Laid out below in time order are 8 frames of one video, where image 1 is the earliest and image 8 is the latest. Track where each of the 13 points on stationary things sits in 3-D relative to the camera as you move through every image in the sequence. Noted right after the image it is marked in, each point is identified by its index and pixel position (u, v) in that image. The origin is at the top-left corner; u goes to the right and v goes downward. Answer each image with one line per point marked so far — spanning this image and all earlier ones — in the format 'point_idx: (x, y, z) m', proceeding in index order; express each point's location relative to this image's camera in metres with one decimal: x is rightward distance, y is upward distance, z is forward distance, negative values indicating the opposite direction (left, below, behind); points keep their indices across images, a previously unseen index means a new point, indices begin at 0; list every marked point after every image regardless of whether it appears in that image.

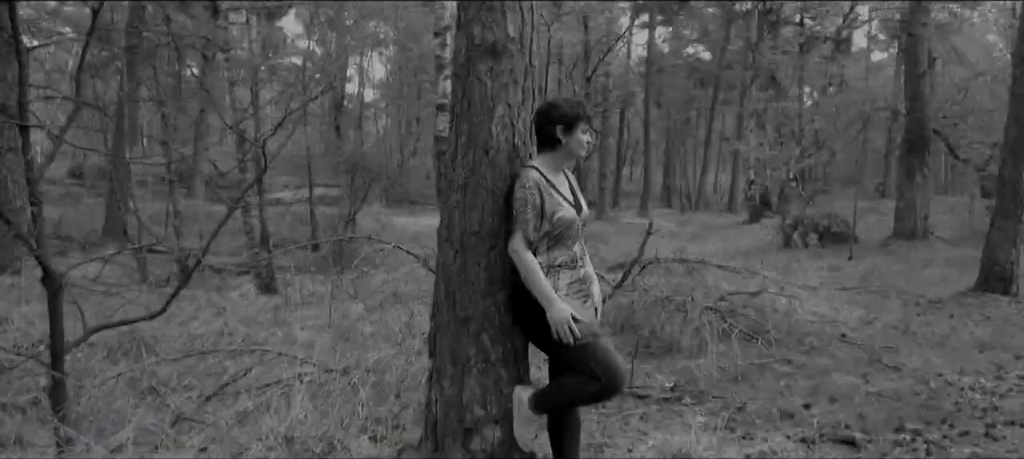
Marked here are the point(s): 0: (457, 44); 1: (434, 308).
0: (-0.2, +0.7, +2.8) m
1: (-0.3, -0.3, +2.9) m
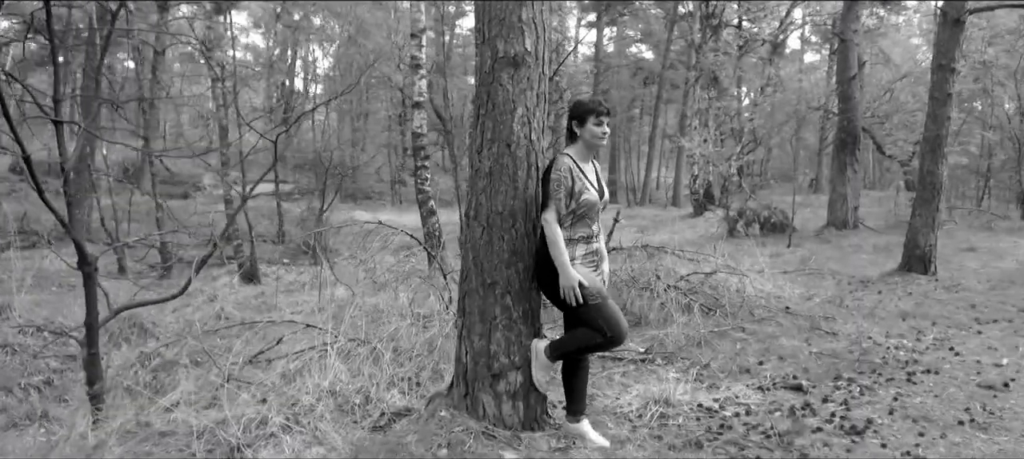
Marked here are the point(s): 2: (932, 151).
0: (-0.1, +0.8, +3.4) m
1: (-0.2, -0.2, +3.4) m
2: (+4.2, +0.8, +7.6) m
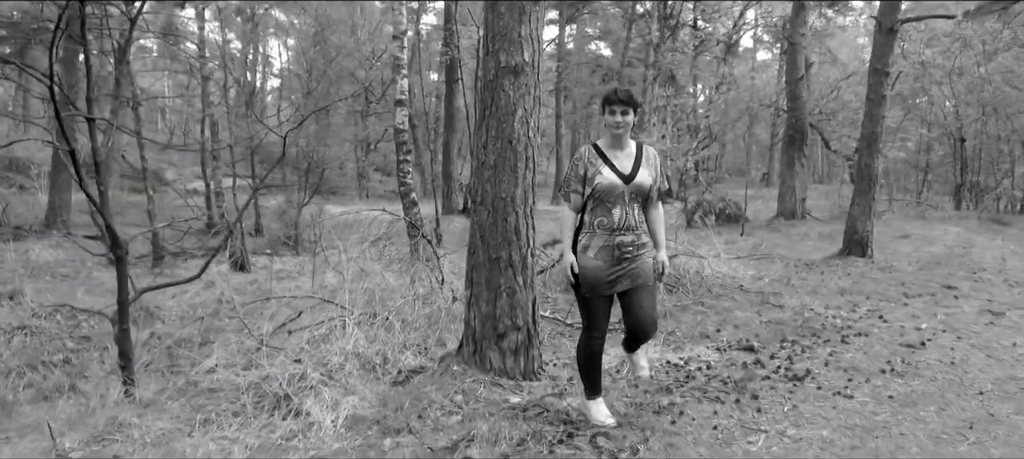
0: (-0.1, +0.8, +4.0) m
1: (-0.2, -0.1, +4.0) m
2: (+3.9, +0.9, +8.4) m
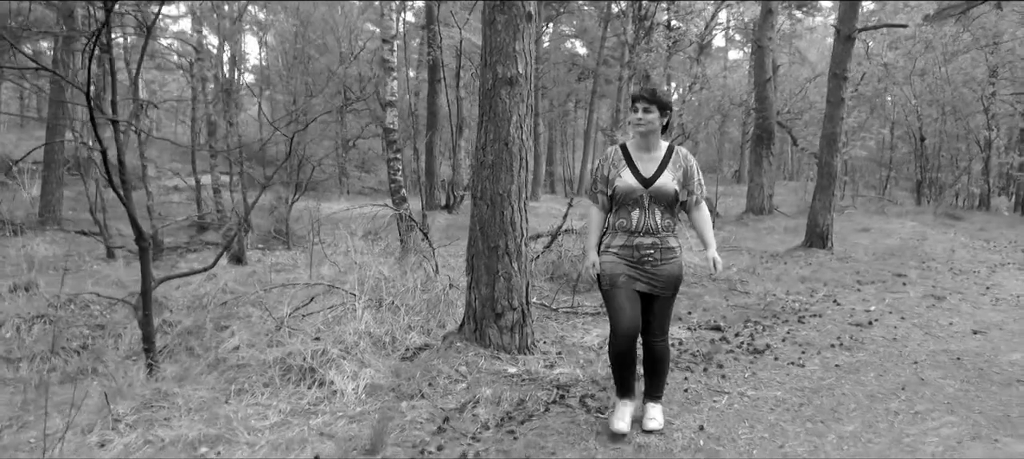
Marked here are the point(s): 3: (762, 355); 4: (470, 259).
0: (-0.2, +0.9, +4.5) m
1: (-0.2, -0.1, +4.5) m
2: (+3.8, +1.0, +9.0) m
3: (+1.5, -0.8, +4.7) m
4: (-0.2, -0.2, +4.5) m
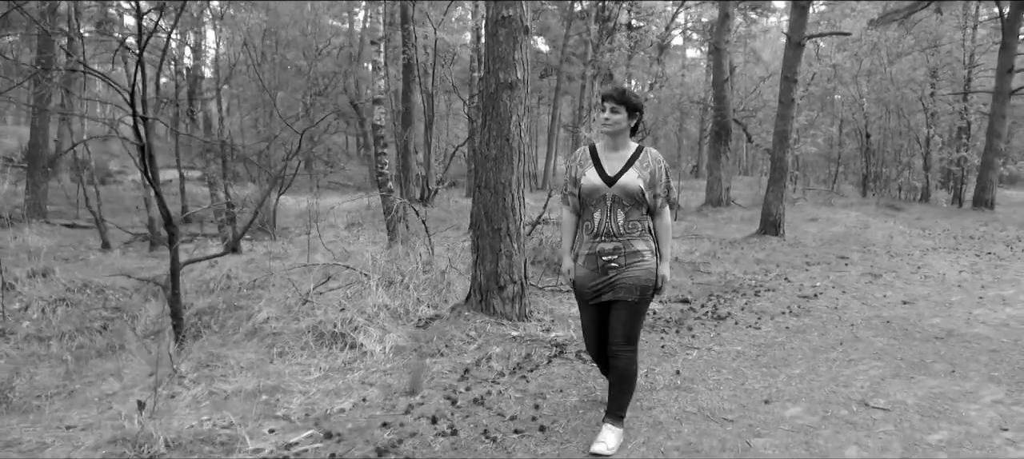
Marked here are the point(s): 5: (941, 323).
0: (-0.2, +1.0, +5.2) m
1: (-0.2, 0.0, +5.2) m
2: (+3.5, +1.2, +9.9) m
3: (+1.5, -0.6, +5.4) m
4: (-0.2, -0.1, +5.2) m
5: (+3.1, -0.7, +5.5) m
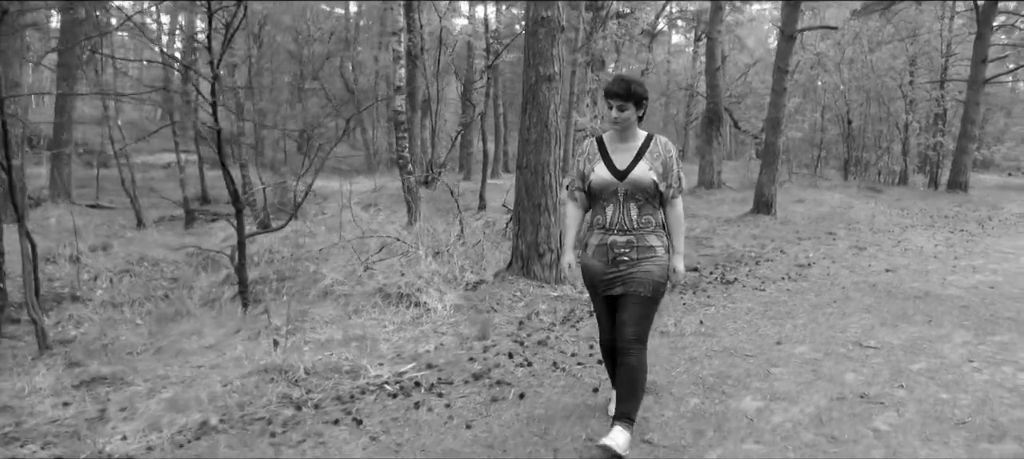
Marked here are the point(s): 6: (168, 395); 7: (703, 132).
0: (+0.1, +1.2, +5.9) m
1: (+0.1, +0.2, +5.9) m
2: (+3.7, +1.4, +10.7) m
3: (+1.8, -0.4, +6.2) m
4: (0.0, +0.1, +5.9) m
5: (+3.4, -0.5, +6.3) m
6: (-1.6, -0.8, +3.6) m
7: (+4.0, +2.0, +16.0) m
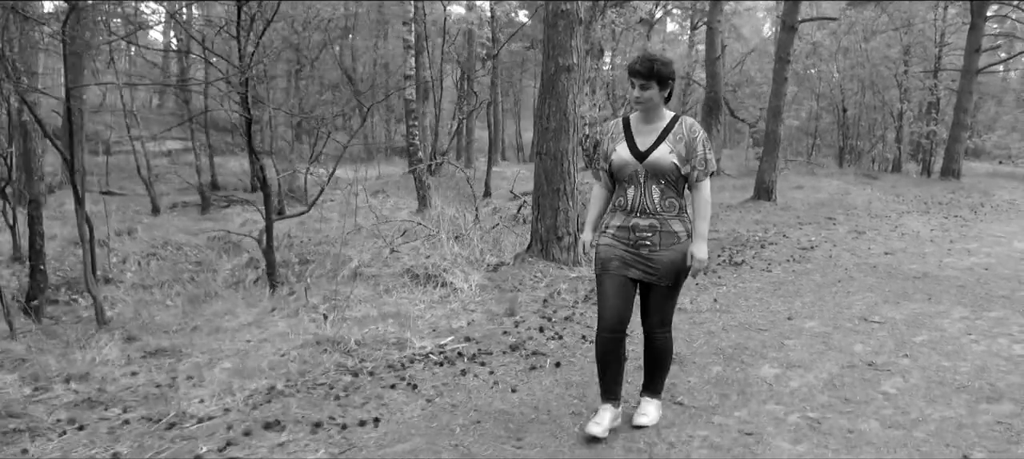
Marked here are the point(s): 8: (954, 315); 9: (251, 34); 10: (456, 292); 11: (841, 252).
0: (+0.3, +1.3, +6.1) m
1: (+0.2, +0.3, +6.2) m
2: (+3.8, +1.7, +11.0) m
3: (+2.0, -0.3, +6.5) m
4: (+0.2, +0.3, +6.2) m
5: (+3.6, -0.3, +6.7) m
6: (-1.4, -0.7, +3.9) m
7: (+4.0, +2.3, +16.3) m
8: (+2.8, -0.5, +4.9) m
9: (-2.0, +1.5, +5.7) m
10: (-0.4, -0.5, +5.6) m
11: (+3.2, -0.2, +7.3) m
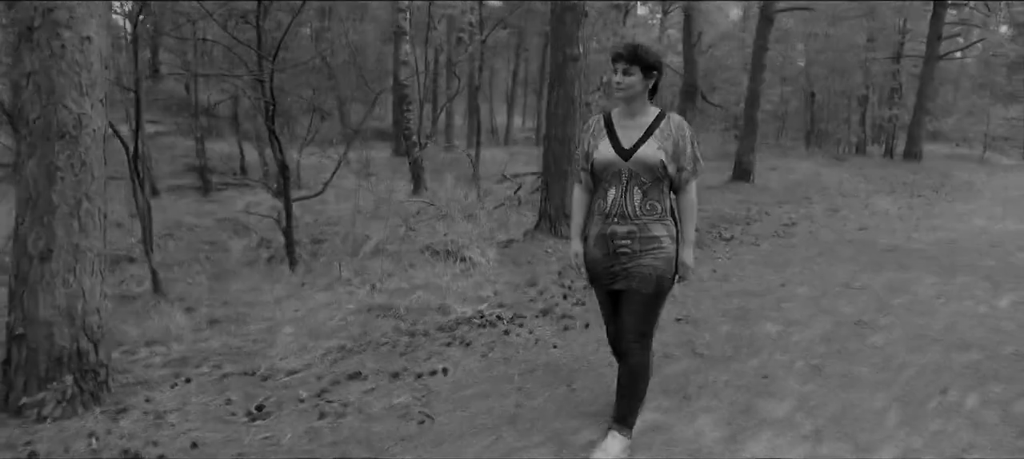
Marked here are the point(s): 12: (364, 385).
0: (+0.4, +1.5, +6.6) m
1: (+0.3, +0.5, +6.7) m
2: (+3.7, +2.0, +11.6) m
3: (+2.0, -0.1, +7.1) m
4: (+0.3, +0.4, +6.7) m
5: (+3.6, -0.1, +7.3) m
6: (-1.2, -0.6, +4.3) m
7: (+3.7, +2.8, +16.8) m
8: (+3.0, -0.4, +5.5) m
9: (-1.8, +1.6, +6.1) m
10: (-0.3, -0.3, +6.0) m
11: (+3.2, 0.0, +7.9) m
12: (-0.7, -0.7, +3.4) m
